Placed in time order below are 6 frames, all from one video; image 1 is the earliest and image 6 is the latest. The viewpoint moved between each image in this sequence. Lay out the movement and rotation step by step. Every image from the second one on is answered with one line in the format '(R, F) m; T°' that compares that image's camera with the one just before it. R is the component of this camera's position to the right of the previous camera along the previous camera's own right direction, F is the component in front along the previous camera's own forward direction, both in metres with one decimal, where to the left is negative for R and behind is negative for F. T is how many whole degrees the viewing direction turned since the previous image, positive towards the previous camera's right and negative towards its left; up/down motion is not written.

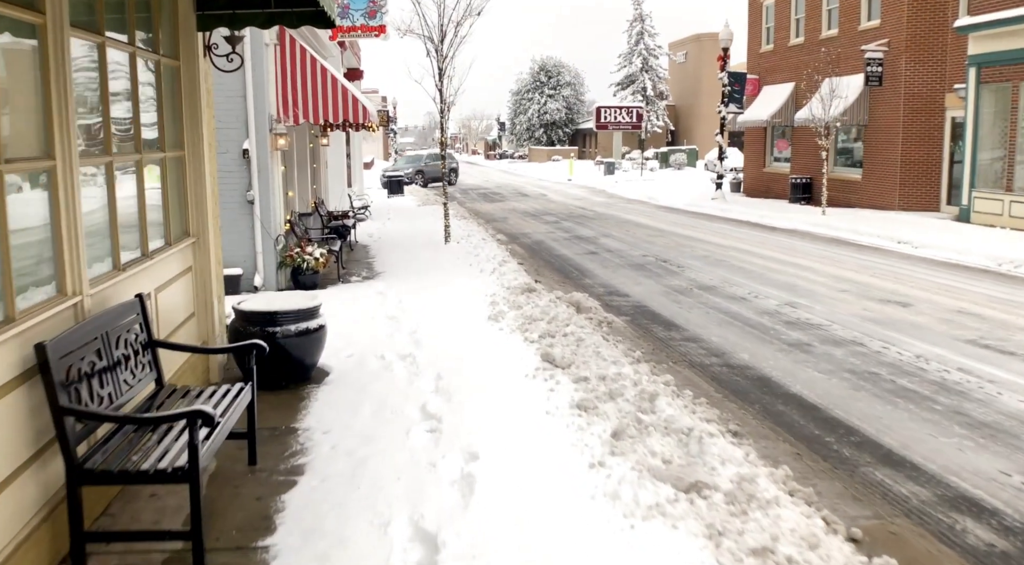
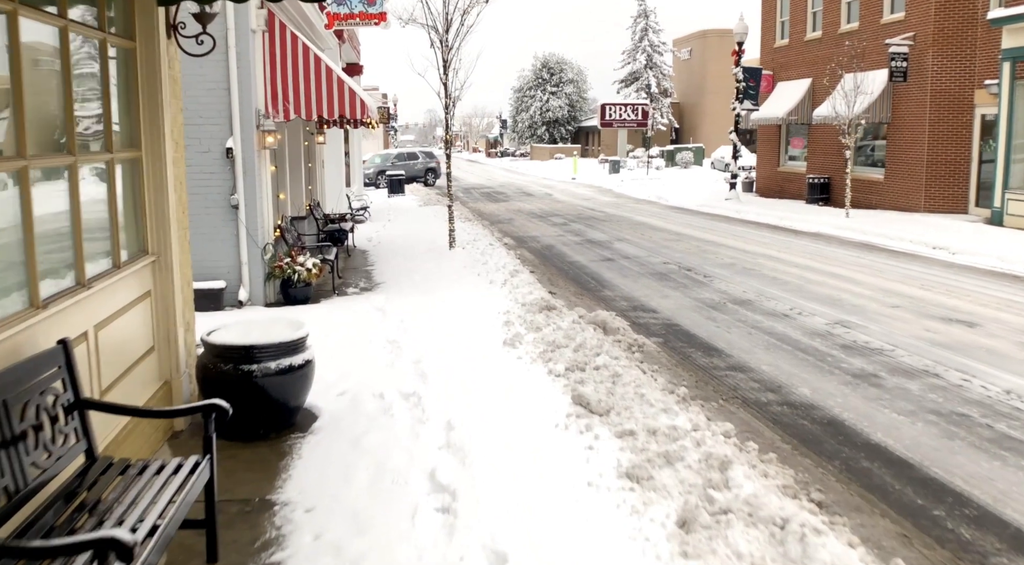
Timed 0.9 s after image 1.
(-0.2, +1.1) m; 0°
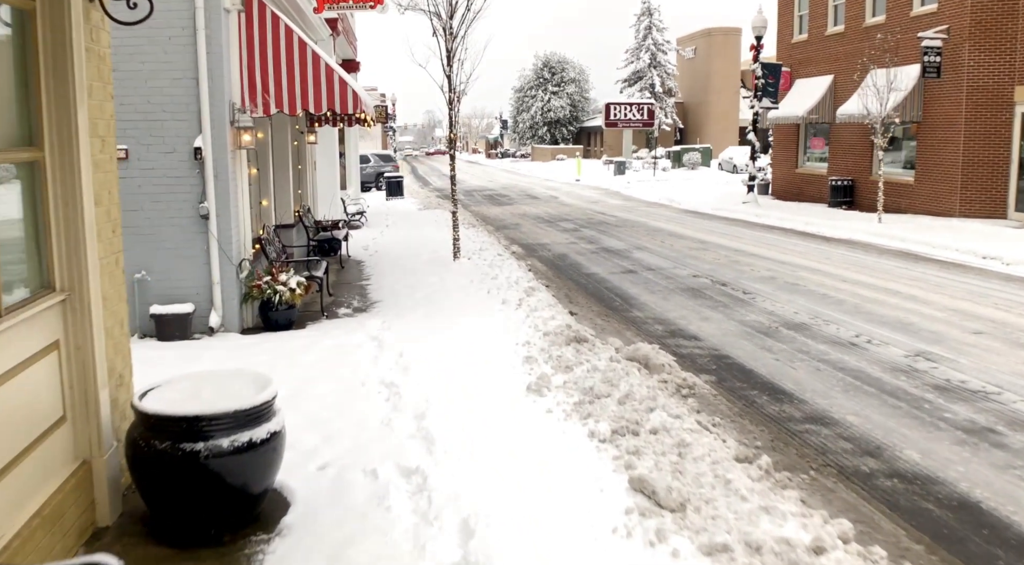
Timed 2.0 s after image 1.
(-0.2, +1.4) m; 0°
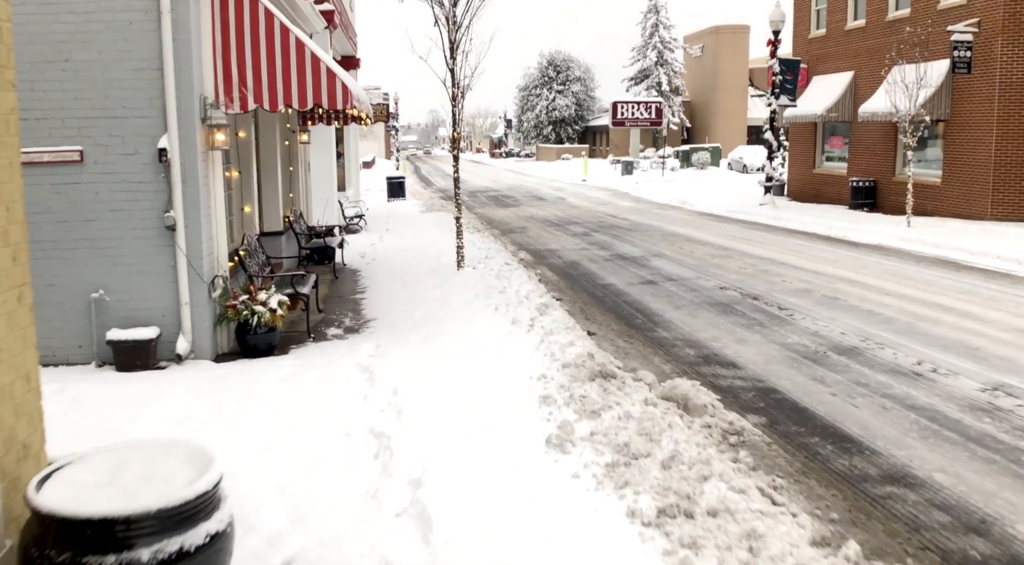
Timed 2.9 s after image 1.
(-0.1, +1.1) m; 0°
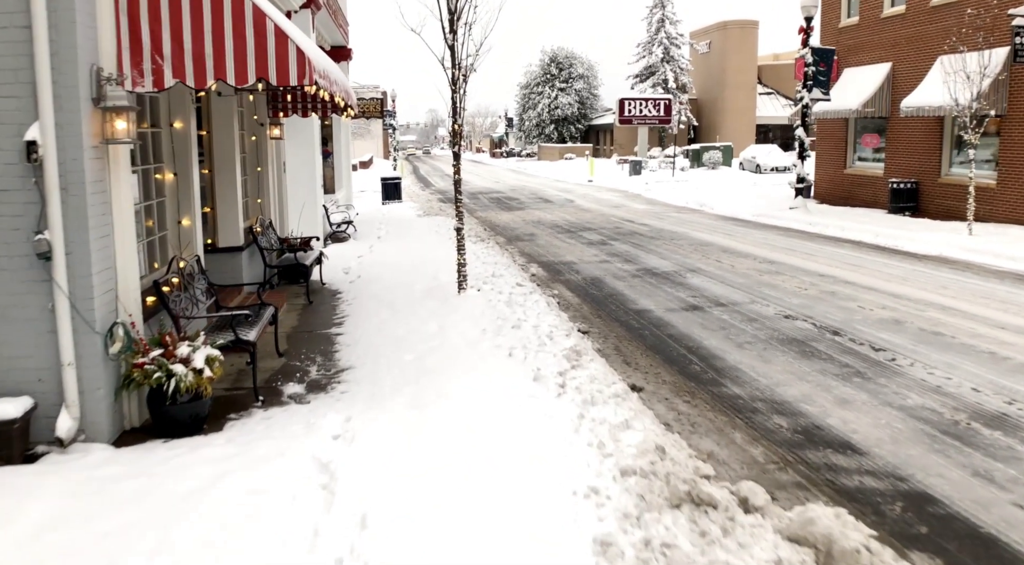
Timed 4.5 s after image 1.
(-0.2, +2.2) m; 0°
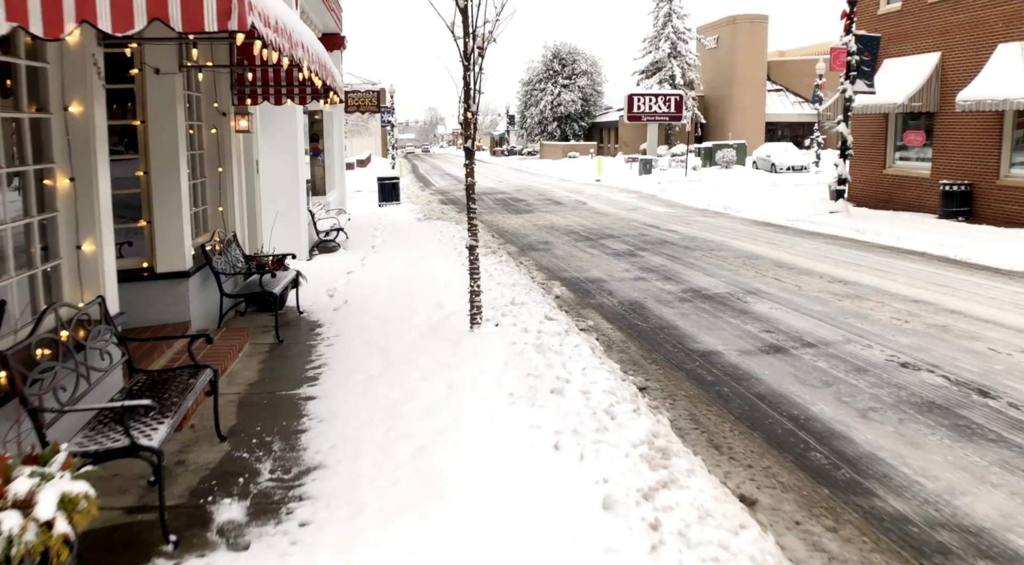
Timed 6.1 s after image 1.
(-0.3, +2.2) m; 0°
